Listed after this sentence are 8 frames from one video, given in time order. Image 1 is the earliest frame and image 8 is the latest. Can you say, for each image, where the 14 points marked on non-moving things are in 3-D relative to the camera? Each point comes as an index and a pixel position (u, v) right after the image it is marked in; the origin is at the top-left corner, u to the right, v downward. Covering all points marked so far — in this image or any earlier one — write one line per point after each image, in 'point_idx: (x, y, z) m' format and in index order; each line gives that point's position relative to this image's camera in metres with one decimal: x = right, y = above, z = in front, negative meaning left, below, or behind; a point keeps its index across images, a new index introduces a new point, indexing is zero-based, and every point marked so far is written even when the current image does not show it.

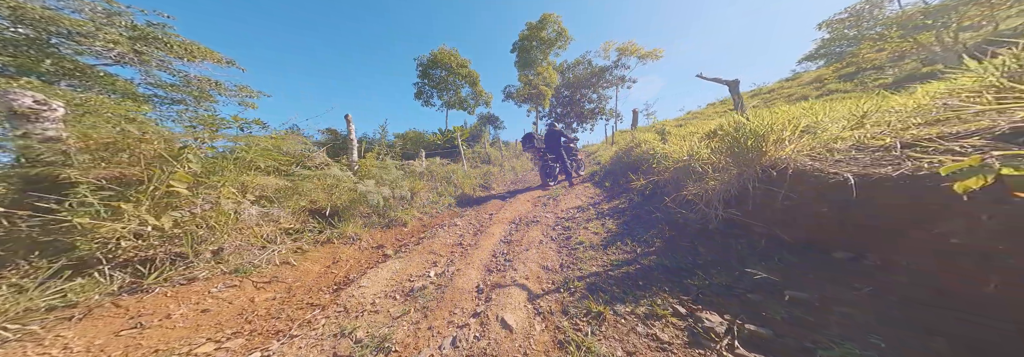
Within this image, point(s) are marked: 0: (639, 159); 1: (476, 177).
0: (+3.0, +0.3, +4.8) m
1: (-1.1, 0.0, +6.9) m
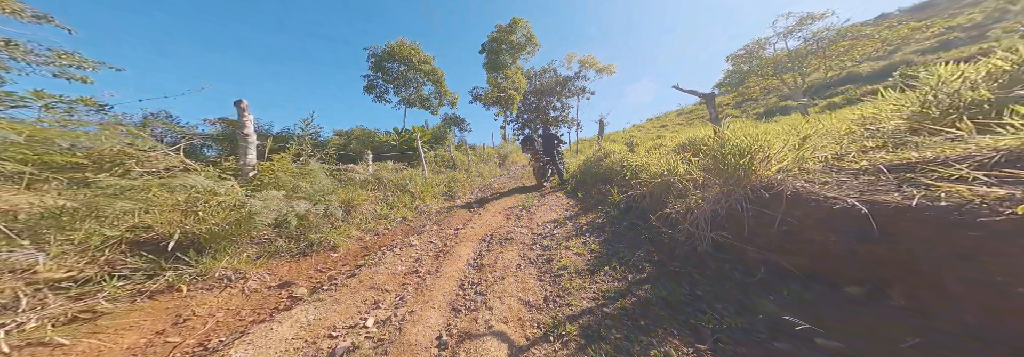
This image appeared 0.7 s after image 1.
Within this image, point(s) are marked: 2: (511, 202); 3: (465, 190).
0: (+2.3, +0.1, +4.8) m
1: (-2.1, -0.2, +6.2) m
2: (0.0, -0.7, +5.6) m
3: (-1.4, -0.4, +6.7) m
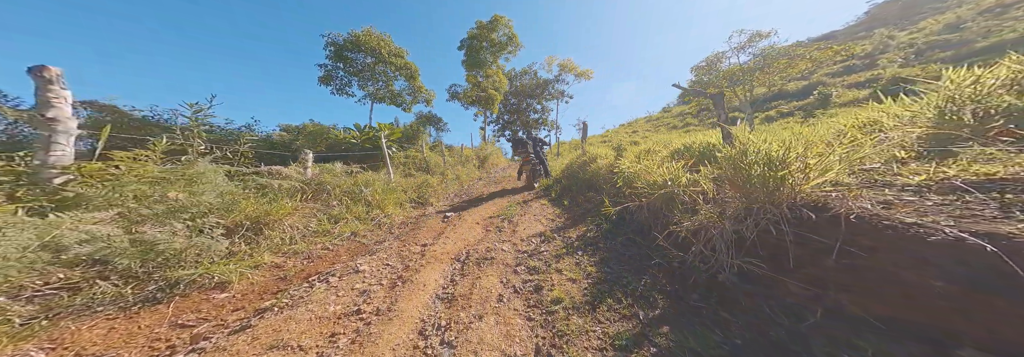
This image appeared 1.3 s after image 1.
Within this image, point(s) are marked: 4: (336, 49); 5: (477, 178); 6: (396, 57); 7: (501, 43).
0: (+1.8, 0.0, +4.5) m
1: (-2.7, -0.3, +5.4) m
2: (-0.5, -0.8, +5.0) m
3: (-2.0, -0.5, +5.9) m
4: (-10.0, +7.4, +12.2) m
5: (-1.6, 0.0, +9.8) m
6: (-7.4, +7.7, +13.7) m
7: (-0.7, +9.8, +15.6) m
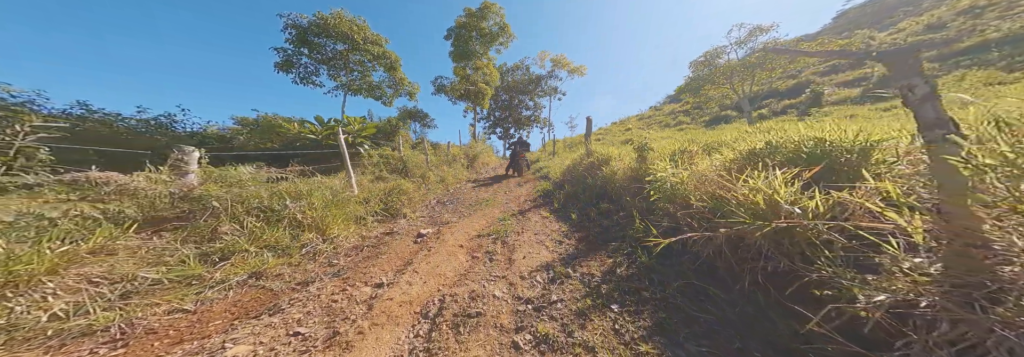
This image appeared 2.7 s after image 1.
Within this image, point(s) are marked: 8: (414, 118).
0: (+1.7, -0.1, +3.5) m
1: (-2.8, -0.4, +4.2) m
2: (-0.6, -0.9, +3.9) m
3: (-2.2, -0.6, +4.8) m
4: (-10.5, +7.3, +10.6) m
5: (-1.9, -0.1, +8.6) m
6: (-7.9, +7.6, +12.3) m
7: (-1.3, +9.8, +14.4) m
8: (-7.3, +4.6, +16.1) m
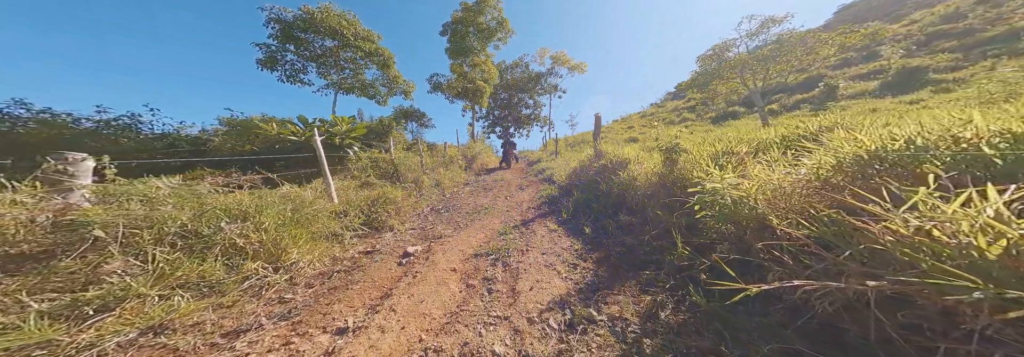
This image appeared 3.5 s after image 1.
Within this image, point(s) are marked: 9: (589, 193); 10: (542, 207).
0: (+1.8, -0.2, +3.0) m
1: (-2.7, -0.6, +3.6) m
2: (-0.6, -1.0, +3.3) m
3: (-2.1, -0.7, +4.2) m
4: (-10.6, +7.1, +10.0) m
5: (-1.9, -0.2, +8.1) m
6: (-8.0, +7.5, +11.7) m
7: (-1.4, +9.7, +13.8) m
8: (-7.3, +4.4, +15.5) m
9: (+1.4, -0.3, +4.0) m
10: (+0.6, -0.6, +4.5) m
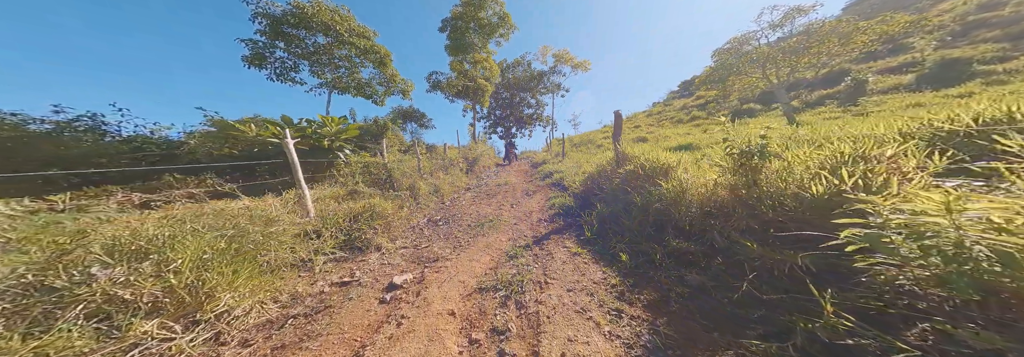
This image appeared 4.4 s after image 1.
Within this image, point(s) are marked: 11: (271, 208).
0: (+1.9, -0.3, +2.3) m
1: (-2.6, -0.7, +2.9) m
2: (-0.4, -1.1, +2.7) m
3: (-2.0, -0.9, +3.5) m
4: (-10.4, +6.9, +9.5) m
5: (-1.7, -0.3, +7.4) m
6: (-7.8, +7.3, +11.1) m
7: (-1.2, +9.5, +13.2) m
8: (-7.1, +4.2, +14.9) m
9: (+1.6, -0.4, +3.3) m
10: (+0.8, -0.7, +3.8) m
11: (-3.2, -0.4, +2.8) m
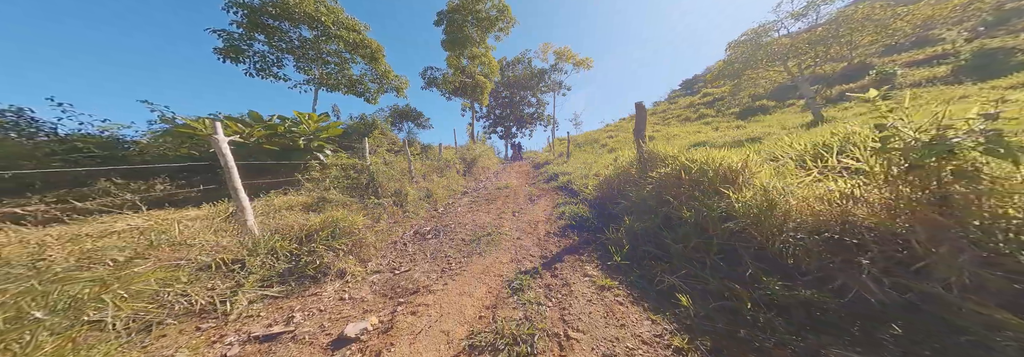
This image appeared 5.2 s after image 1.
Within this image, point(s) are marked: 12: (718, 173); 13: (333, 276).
0: (+2.0, -0.4, +1.5) m
1: (-2.5, -0.8, +2.2) m
2: (-0.4, -1.2, +1.9) m
3: (-1.9, -0.9, +2.8) m
4: (-10.4, +6.7, +8.7) m
5: (-1.6, -0.4, +6.7) m
6: (-7.8, +7.1, +10.4) m
7: (-1.2, +9.4, +12.5) m
8: (-7.1, +4.0, +14.2) m
9: (+1.6, -0.4, +2.5) m
10: (+0.8, -0.8, +3.0) m
11: (-3.1, -0.4, +2.1) m
12: (+2.2, +0.1, +2.2) m
13: (-2.0, -1.0, +2.3) m
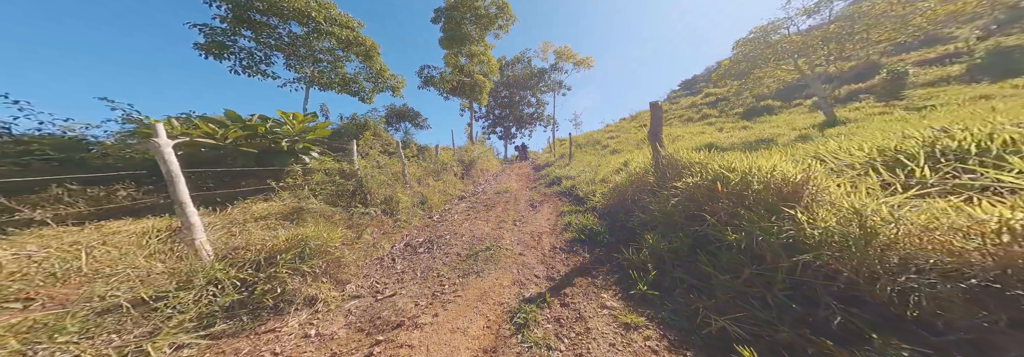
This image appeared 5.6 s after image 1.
0: (+2.0, -0.5, +1.2) m
1: (-2.5, -0.9, +1.8) m
2: (-0.3, -1.3, +1.5) m
3: (-1.9, -1.1, +2.4) m
4: (-10.4, +6.6, +8.3) m
5: (-1.6, -0.5, +6.3) m
6: (-7.8, +7.0, +9.9) m
7: (-1.3, +9.3, +12.1) m
8: (-7.1, +3.9, +13.8) m
9: (+1.6, -0.5, +2.2) m
10: (+0.9, -0.9, +2.7) m
11: (-3.1, -0.5, +1.7) m
12: (+2.2, 0.0, +1.9) m
13: (-1.9, -1.1, +2.0) m
